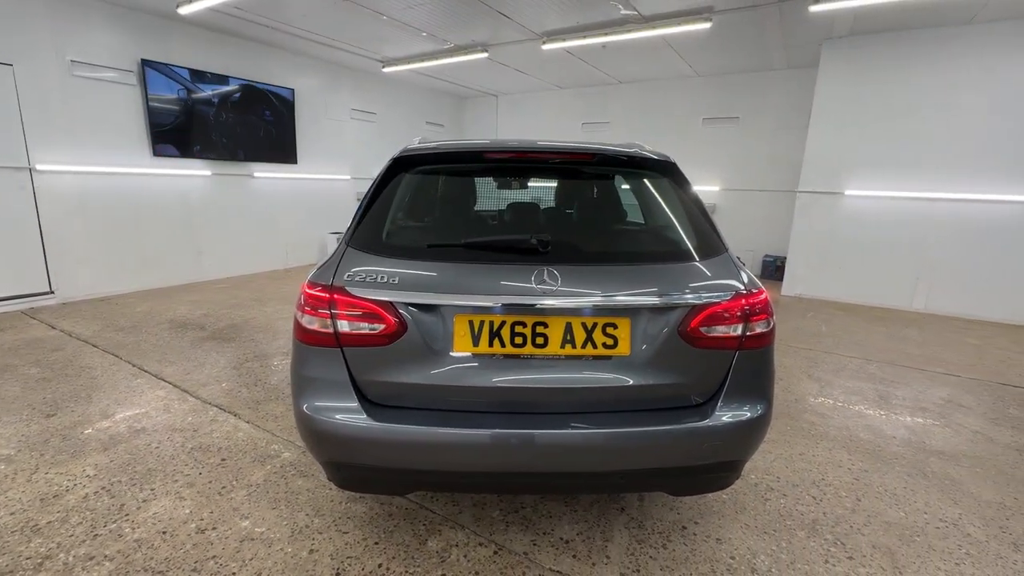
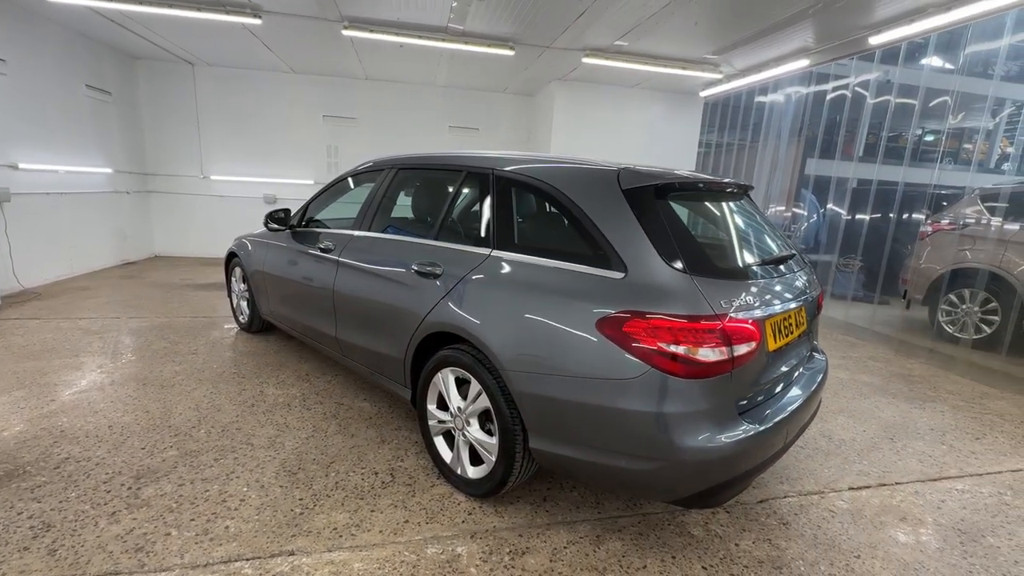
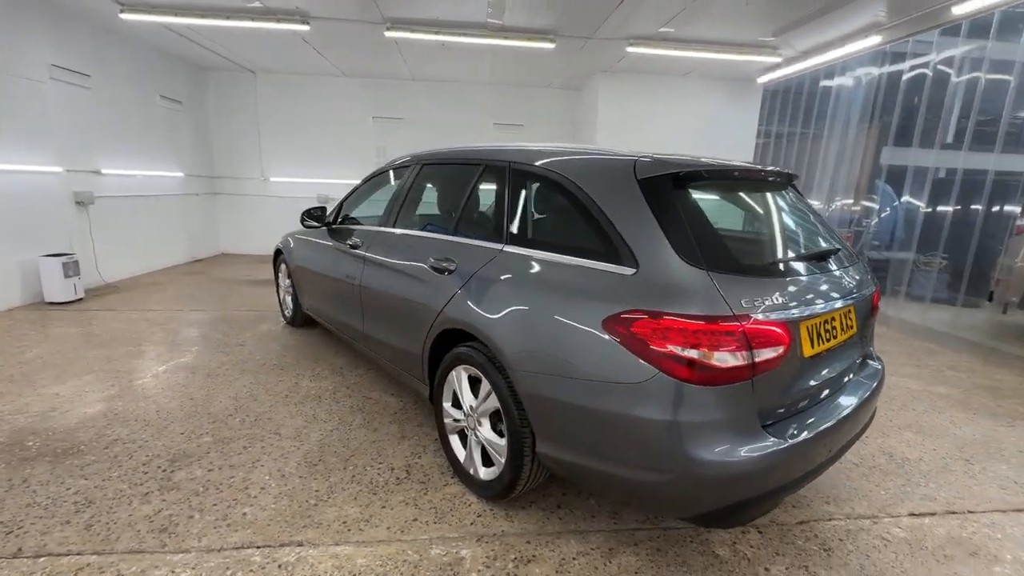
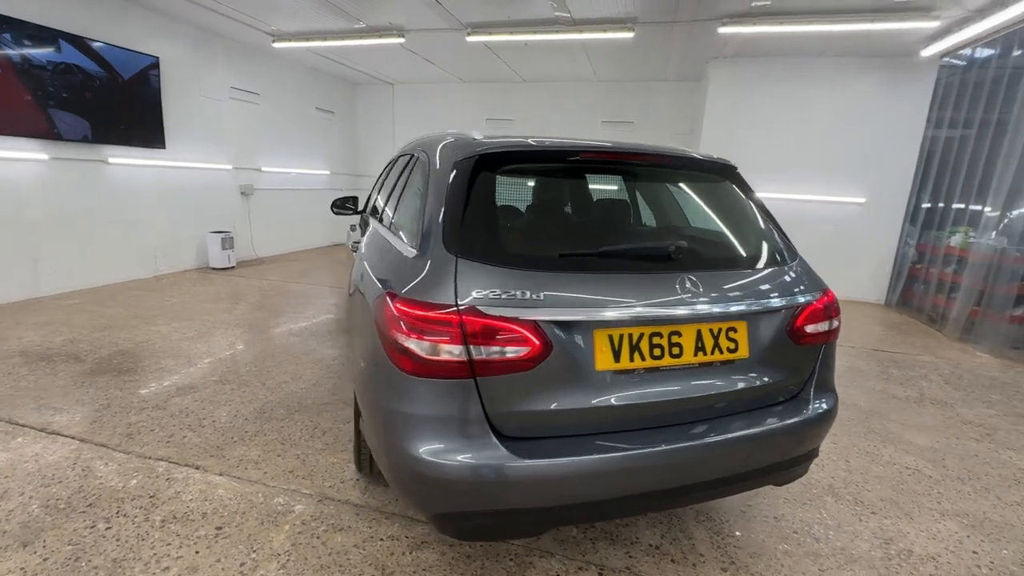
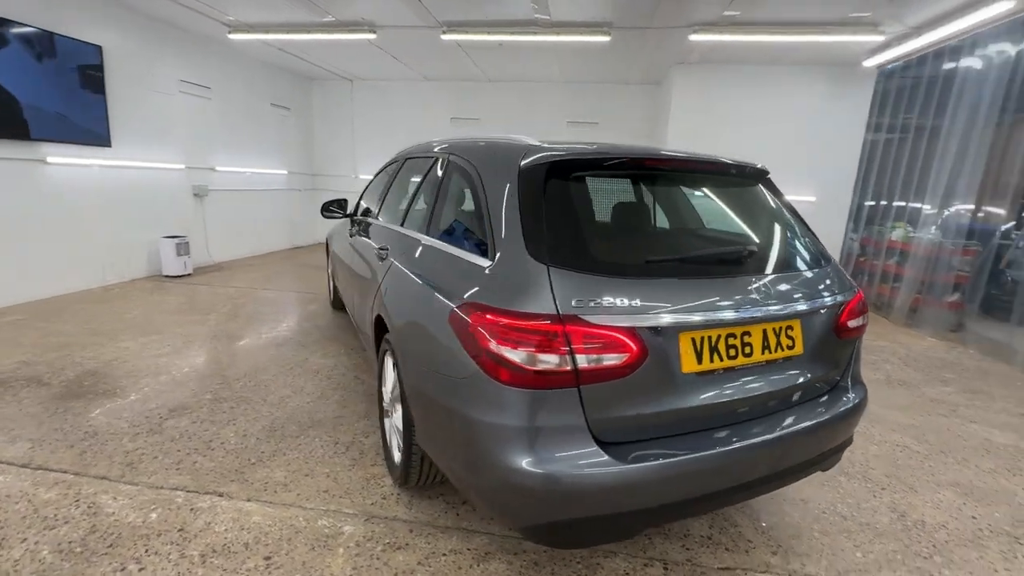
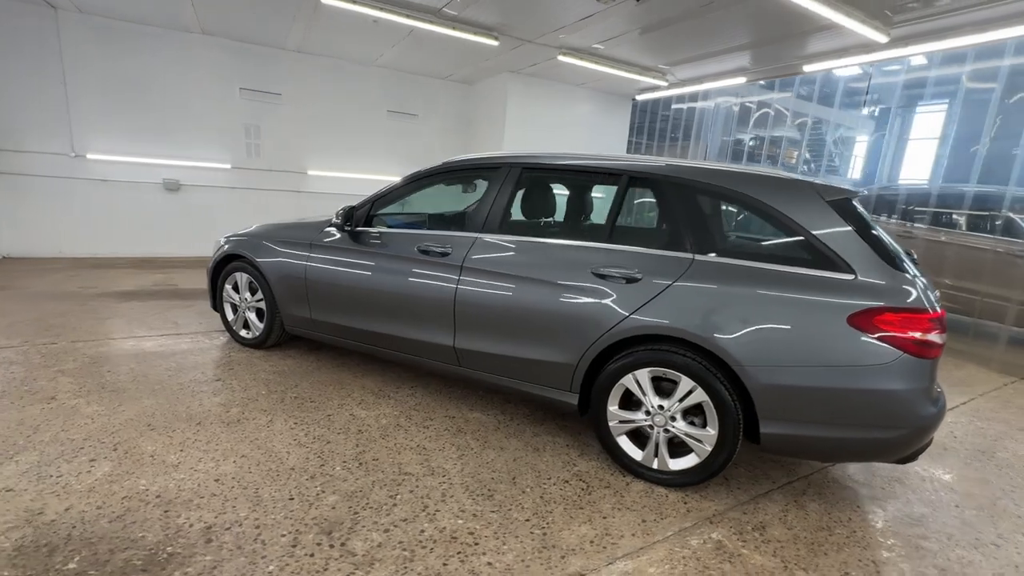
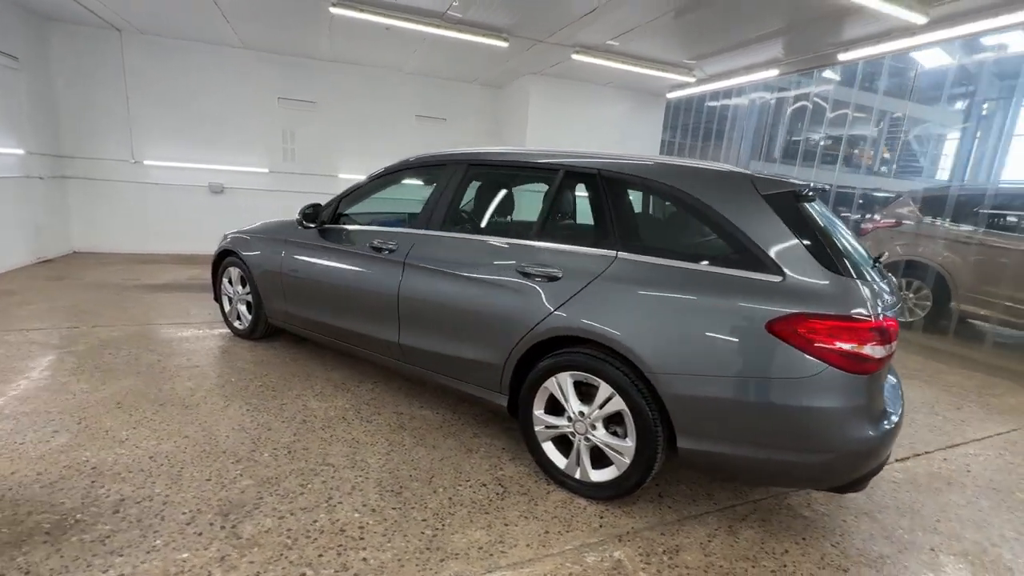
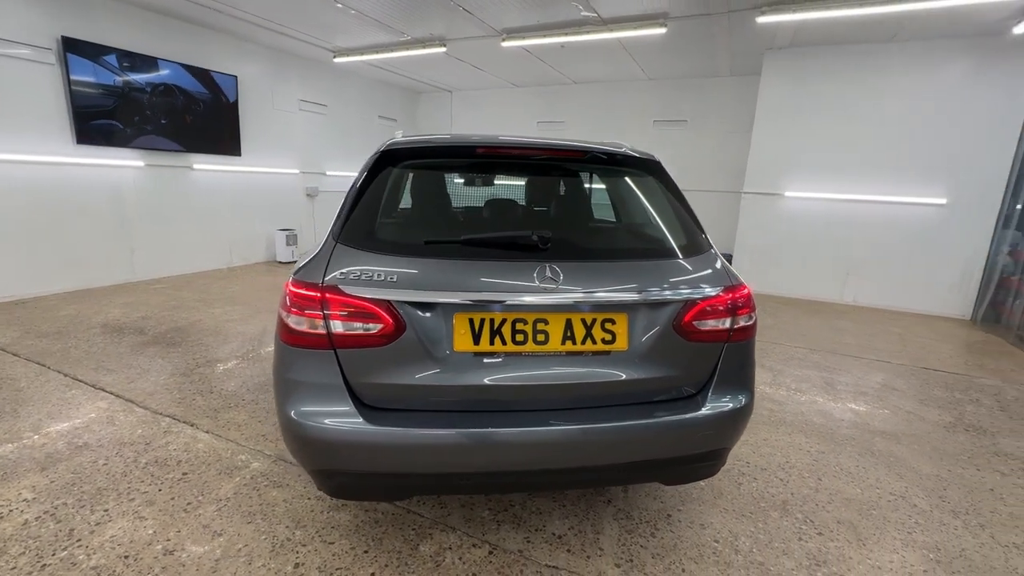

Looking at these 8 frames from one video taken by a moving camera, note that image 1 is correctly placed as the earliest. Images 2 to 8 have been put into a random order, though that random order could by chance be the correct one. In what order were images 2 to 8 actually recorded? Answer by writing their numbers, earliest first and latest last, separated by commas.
8, 4, 5, 3, 2, 7, 6
